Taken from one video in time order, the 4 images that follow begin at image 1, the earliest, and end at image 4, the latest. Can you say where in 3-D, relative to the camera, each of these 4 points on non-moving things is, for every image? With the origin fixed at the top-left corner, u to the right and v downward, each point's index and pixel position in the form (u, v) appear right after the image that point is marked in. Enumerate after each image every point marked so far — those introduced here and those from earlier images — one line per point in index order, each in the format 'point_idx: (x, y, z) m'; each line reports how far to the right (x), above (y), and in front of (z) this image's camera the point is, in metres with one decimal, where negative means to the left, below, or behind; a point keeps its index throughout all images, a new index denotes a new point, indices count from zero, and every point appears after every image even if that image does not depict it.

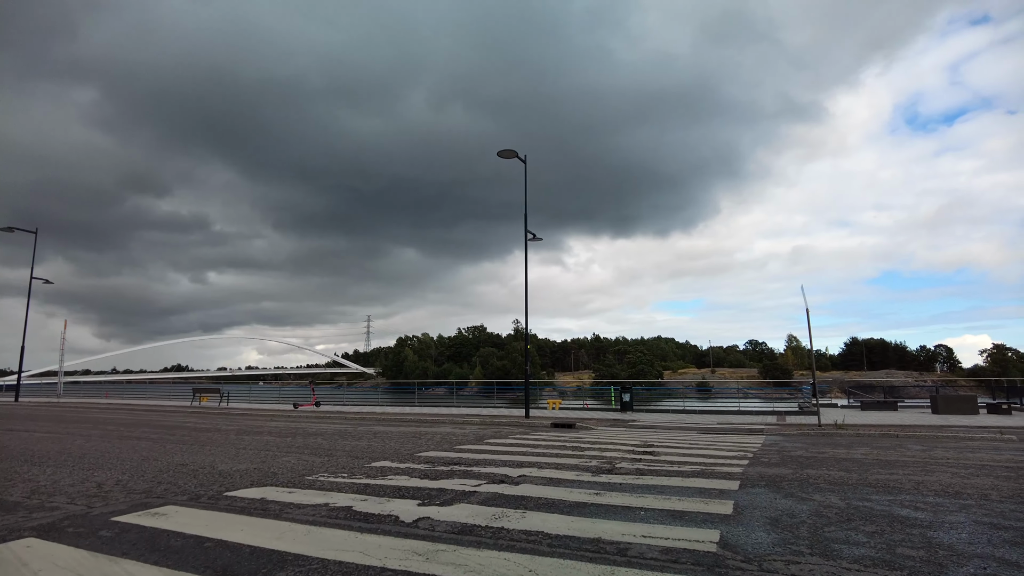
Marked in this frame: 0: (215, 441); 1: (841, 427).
0: (-5.5, -2.8, +12.1) m
1: (+9.5, -4.0, +18.6) m
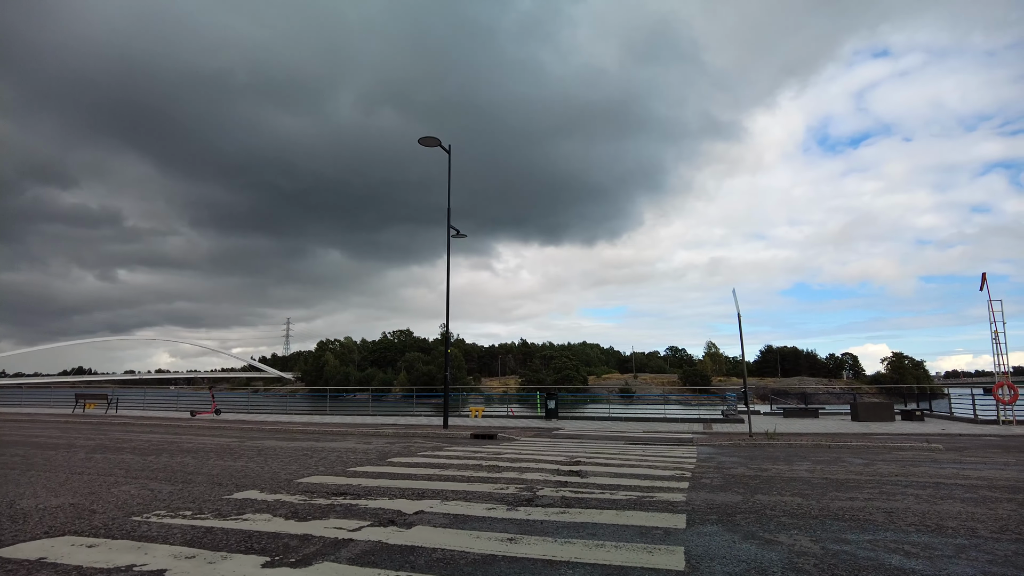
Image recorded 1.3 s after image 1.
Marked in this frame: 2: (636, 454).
0: (-7.0, -2.6, +9.9) m
1: (+7.2, -4.1, +17.9) m
2: (+2.8, -3.7, +14.5) m
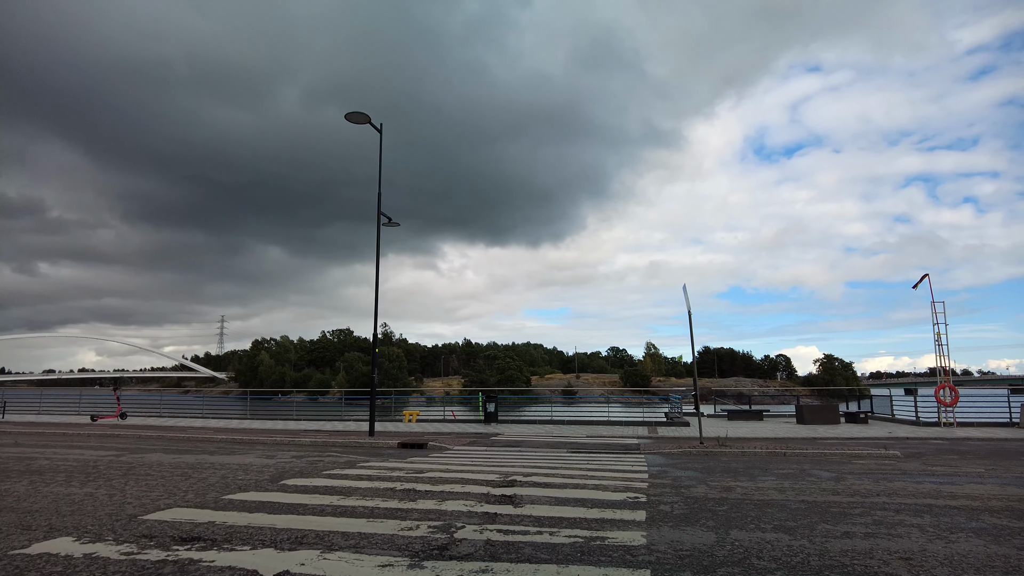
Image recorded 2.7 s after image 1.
0: (-8.0, -2.4, +7.5) m
1: (+5.5, -4.0, +16.7) m
2: (+1.4, -3.5, +13.0) m
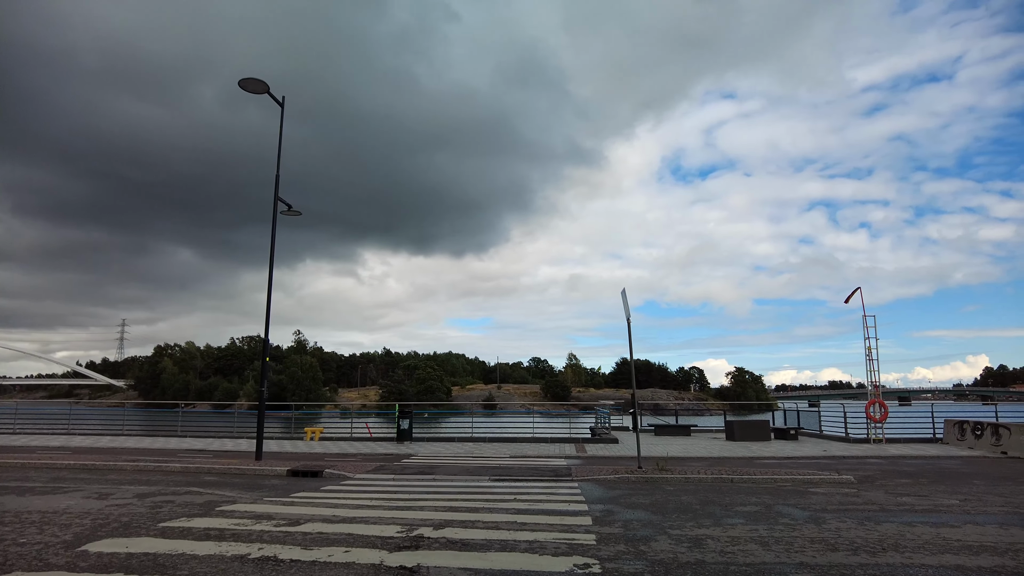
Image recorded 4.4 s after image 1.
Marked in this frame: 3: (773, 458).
0: (-8.7, -2.0, +4.3) m
1: (+3.5, -4.2, +15.0) m
2: (-0.1, -3.5, +10.8) m
3: (+7.5, -4.9, +18.7) m
